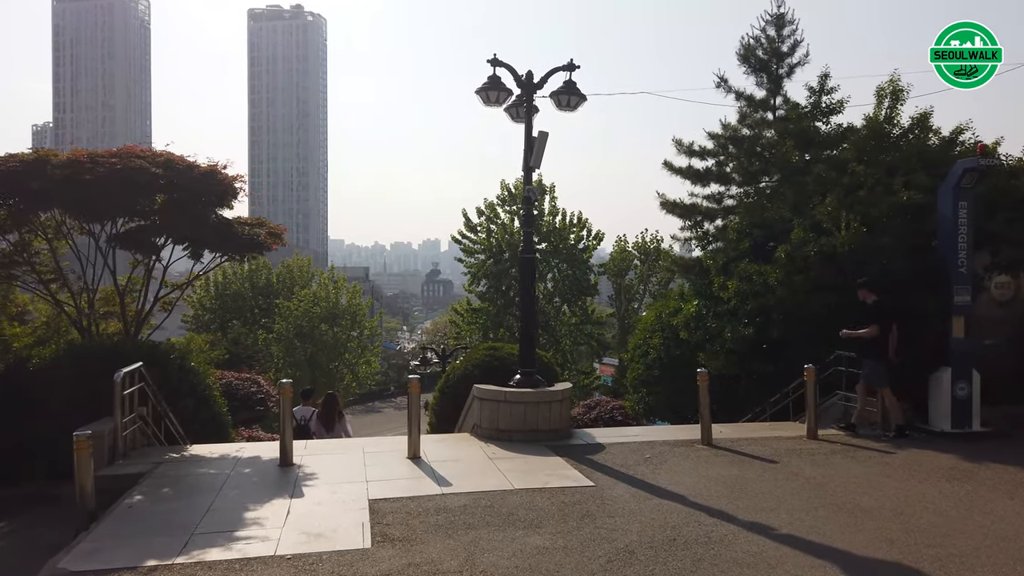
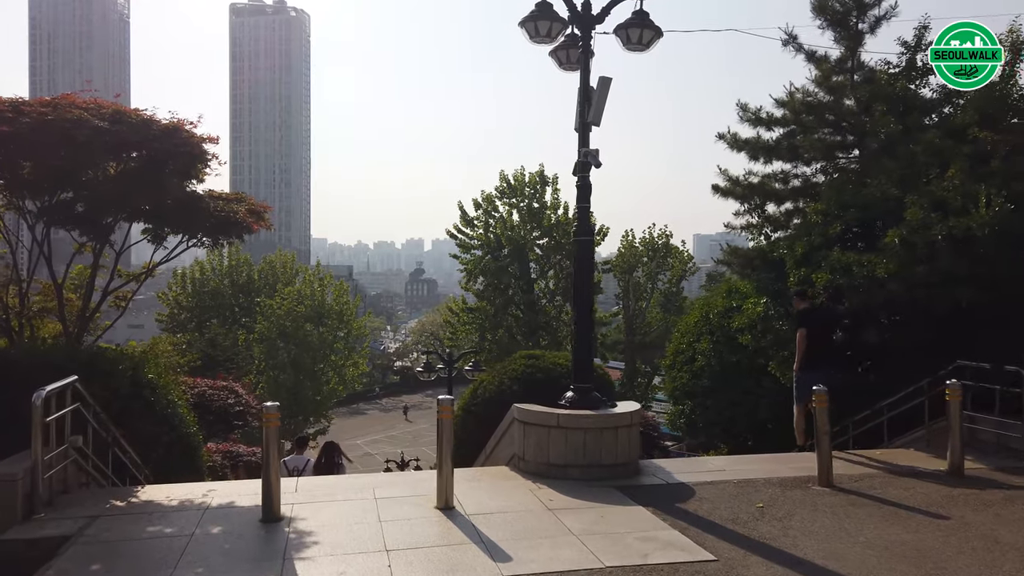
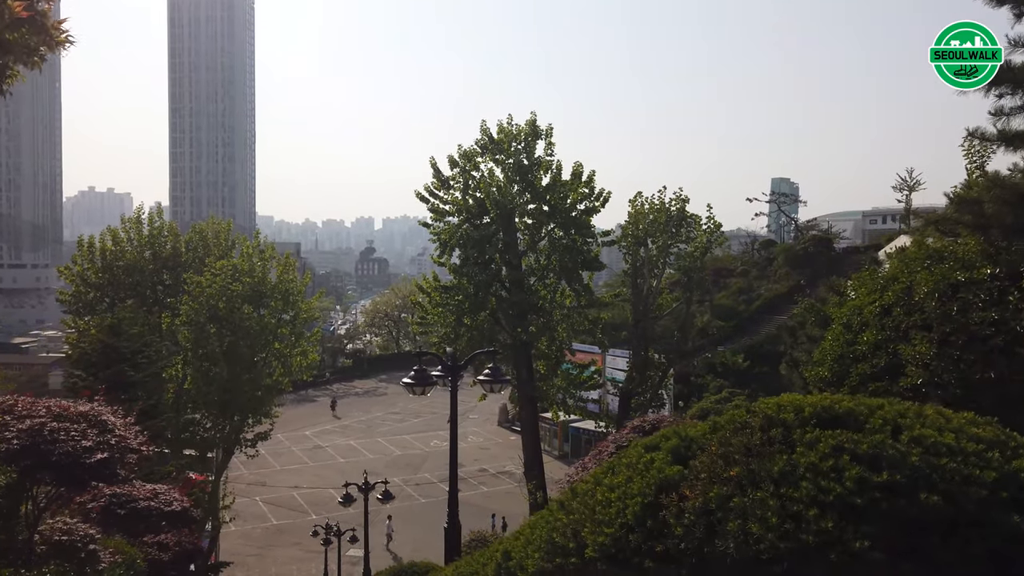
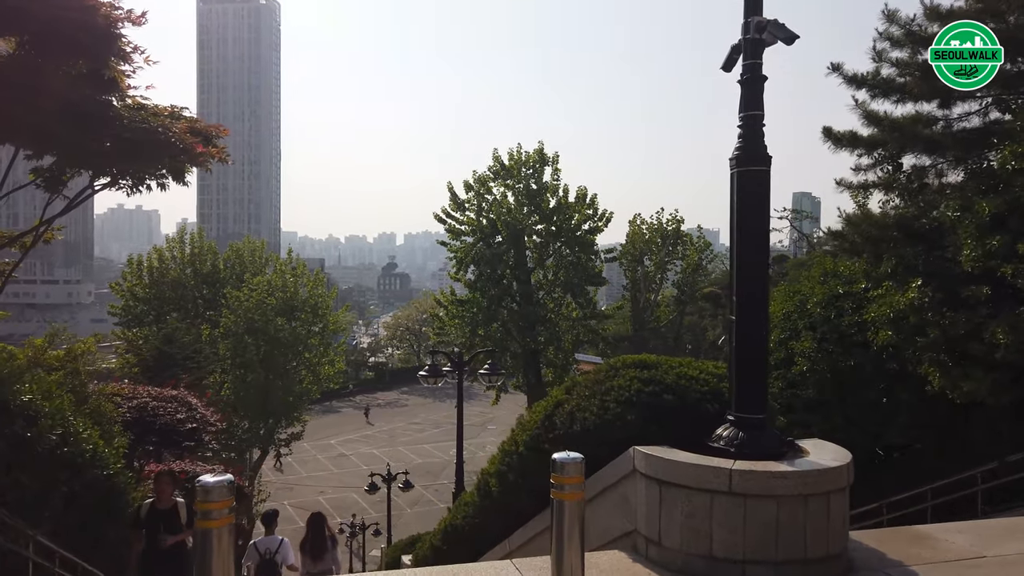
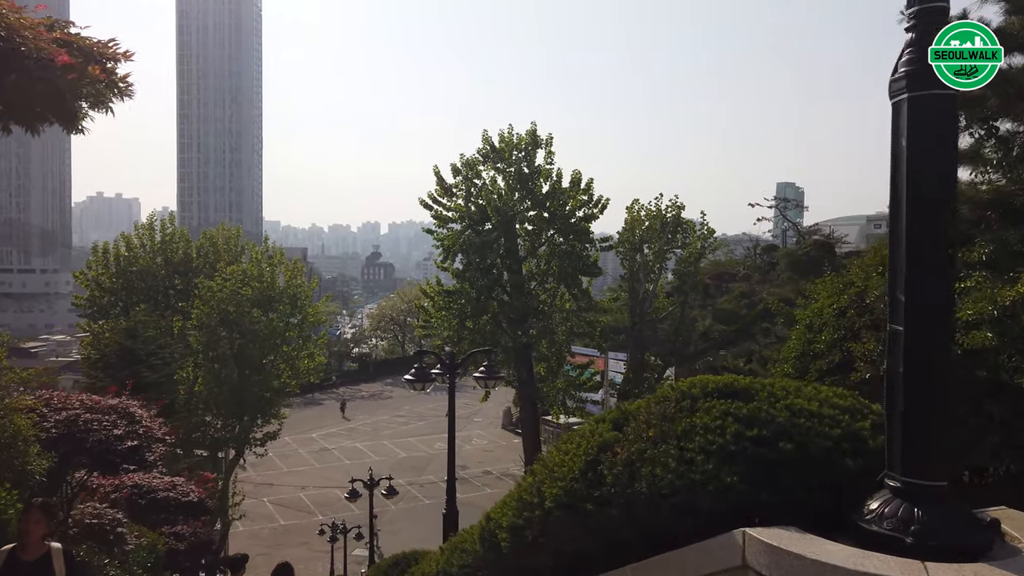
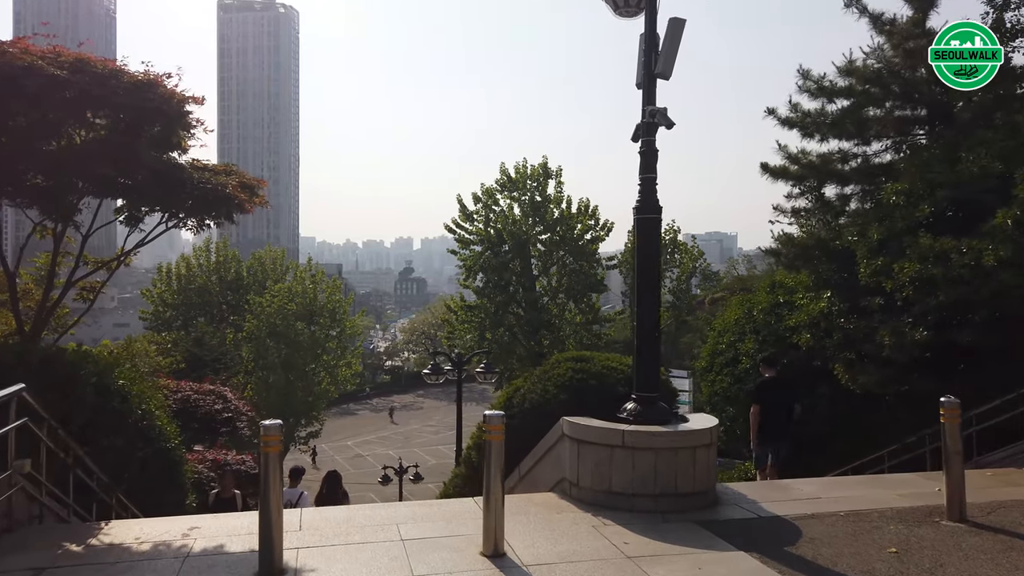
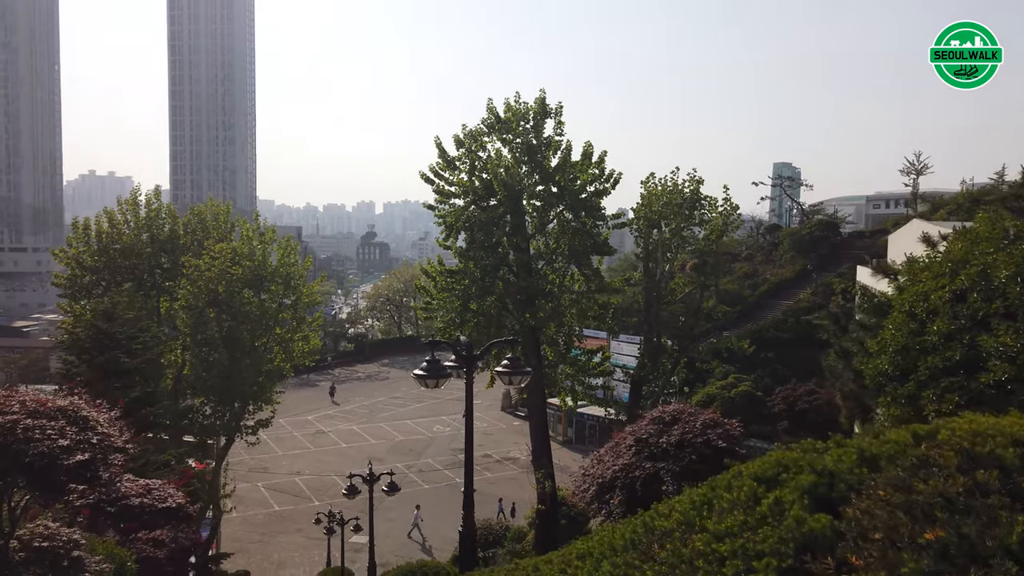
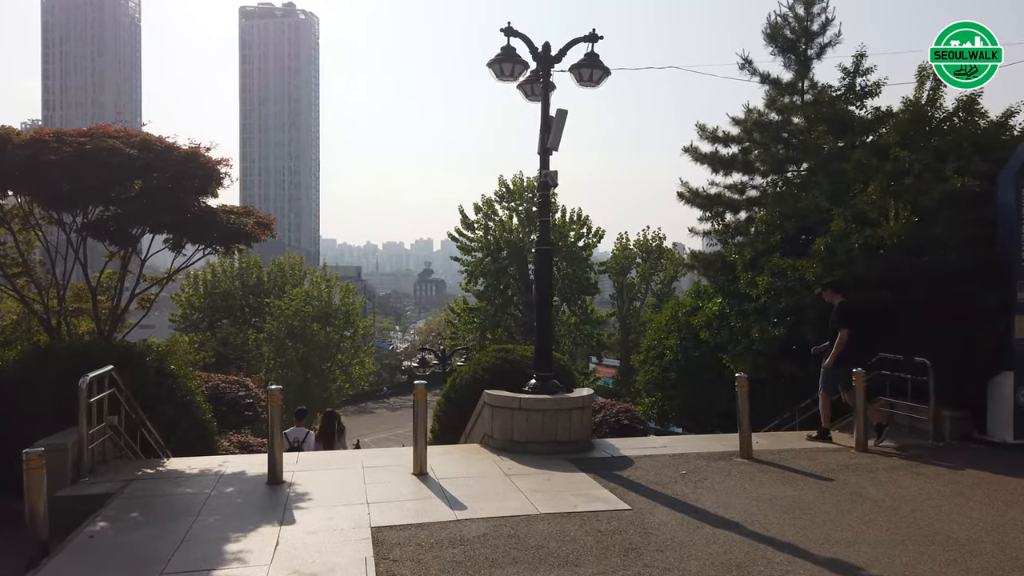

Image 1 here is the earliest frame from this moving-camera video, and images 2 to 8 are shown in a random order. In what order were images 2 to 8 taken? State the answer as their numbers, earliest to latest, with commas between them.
8, 2, 6, 4, 5, 3, 7
